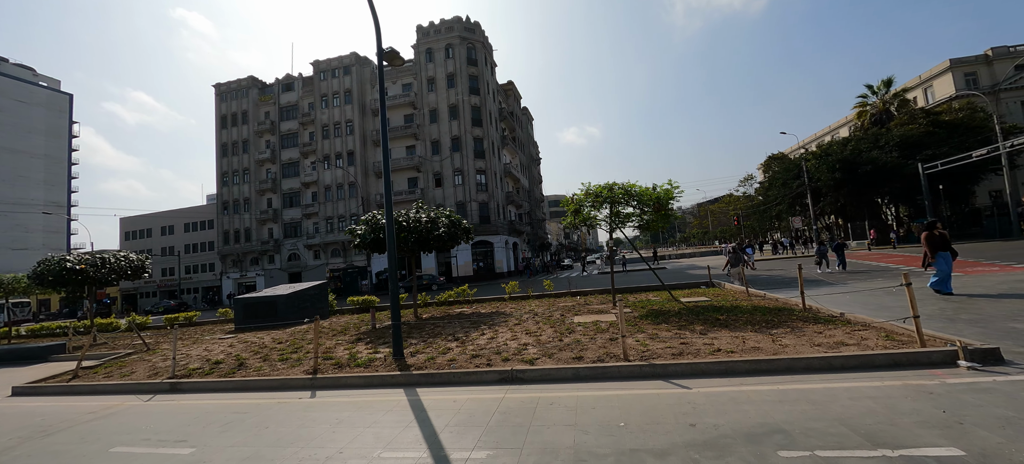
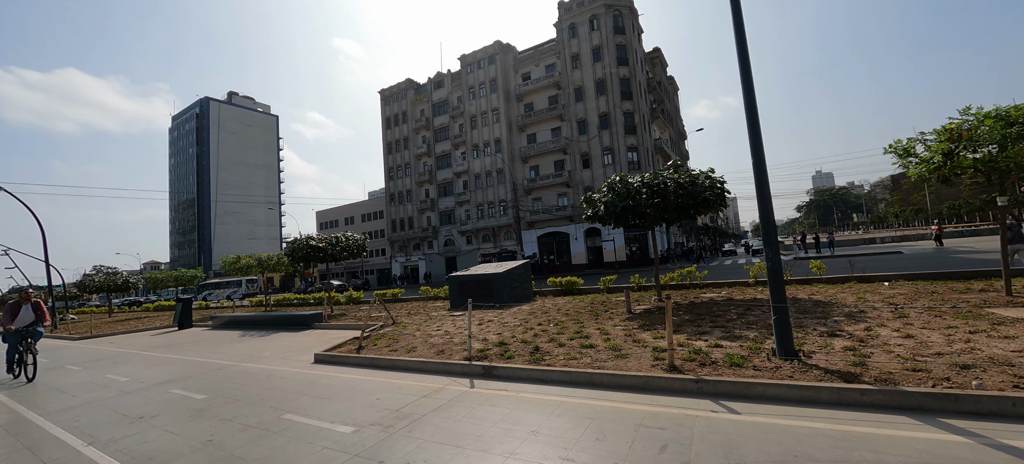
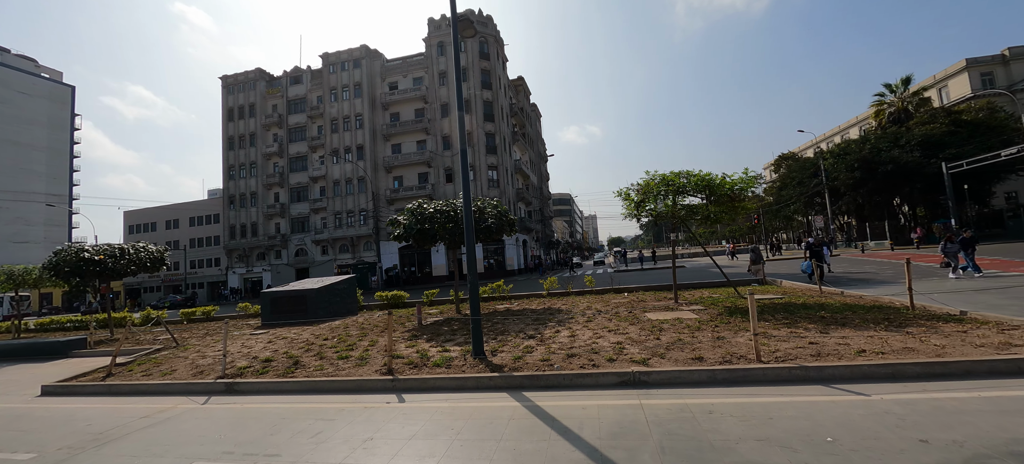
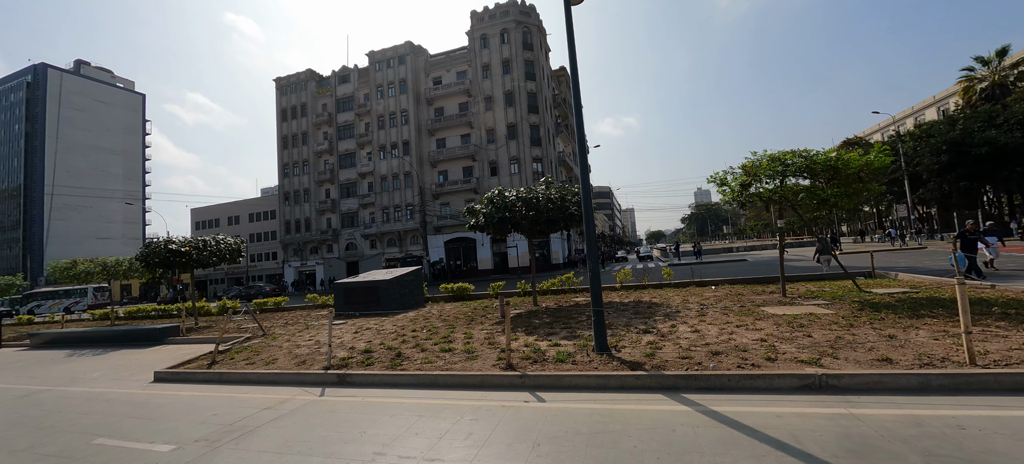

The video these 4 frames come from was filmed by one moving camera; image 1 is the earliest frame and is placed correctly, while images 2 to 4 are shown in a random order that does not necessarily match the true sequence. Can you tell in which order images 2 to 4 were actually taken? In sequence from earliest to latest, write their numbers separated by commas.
3, 4, 2
